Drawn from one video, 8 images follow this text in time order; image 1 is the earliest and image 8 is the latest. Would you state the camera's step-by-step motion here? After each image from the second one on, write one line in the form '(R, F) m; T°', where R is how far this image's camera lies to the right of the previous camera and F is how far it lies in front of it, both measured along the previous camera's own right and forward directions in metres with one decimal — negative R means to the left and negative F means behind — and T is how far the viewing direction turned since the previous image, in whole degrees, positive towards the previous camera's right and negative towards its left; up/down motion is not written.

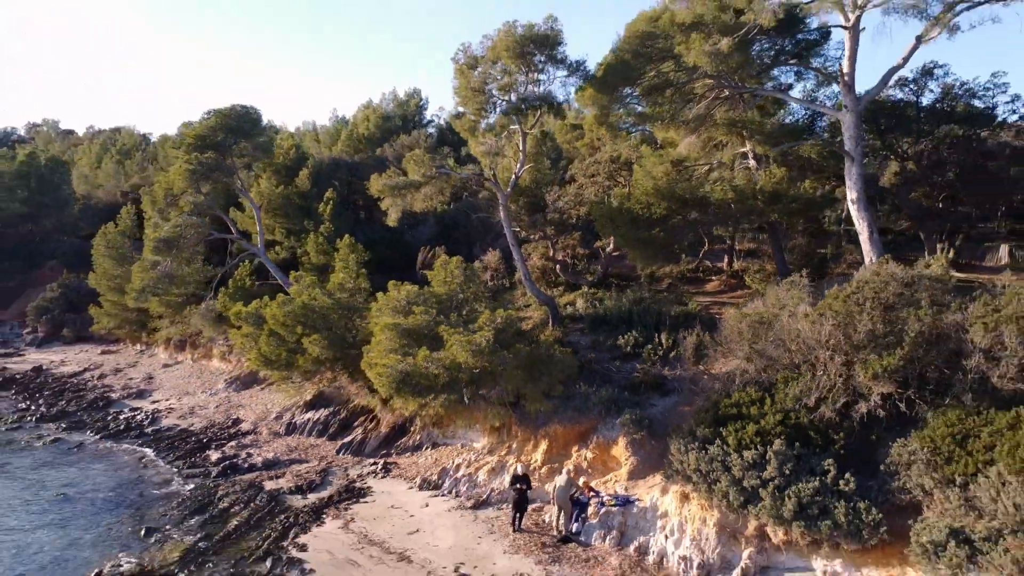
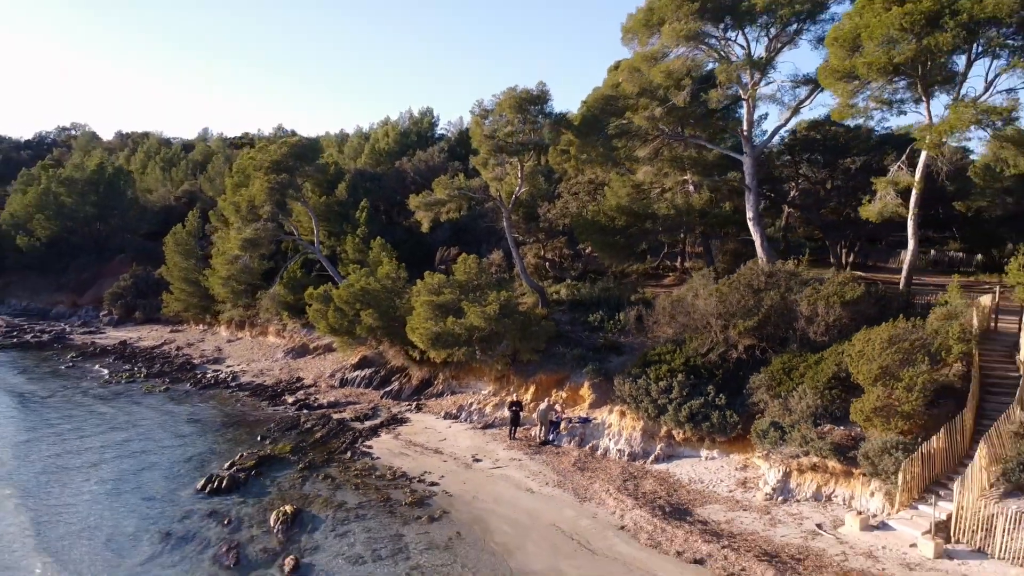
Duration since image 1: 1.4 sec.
(0.0, -6.9) m; 0°
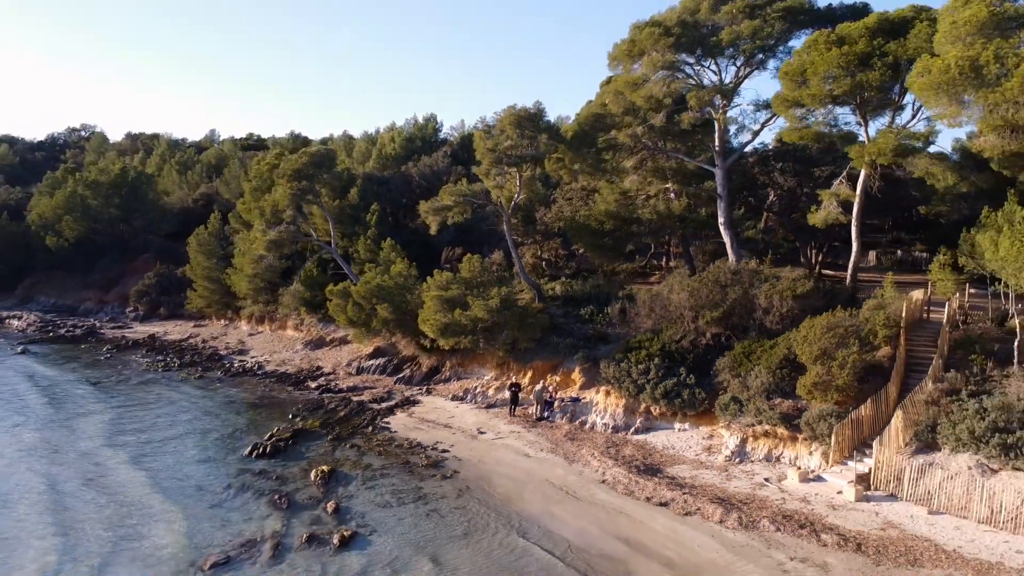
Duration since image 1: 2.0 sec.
(0.0, -3.1) m; 0°
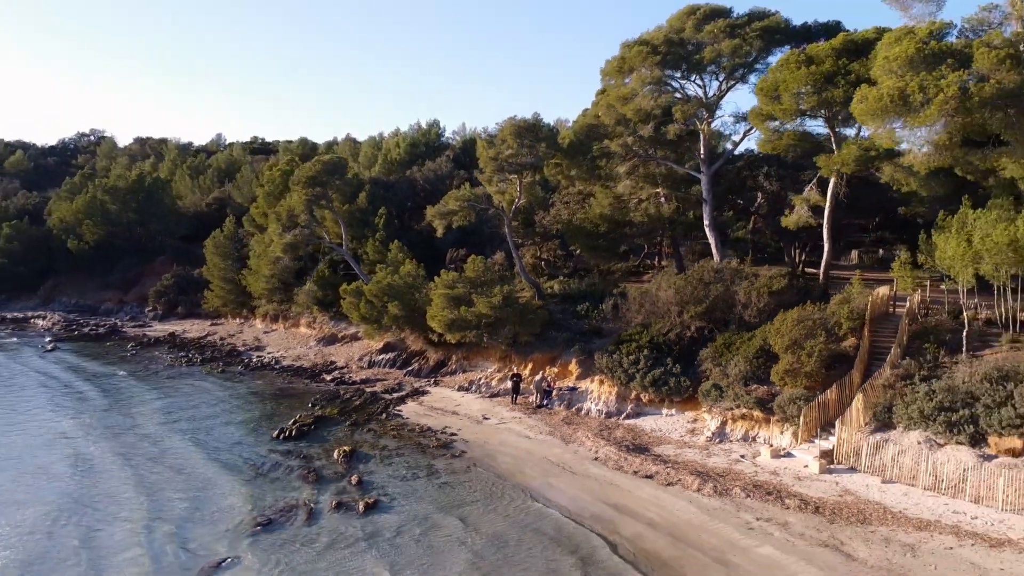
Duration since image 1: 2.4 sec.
(0.0, -2.1) m; 0°
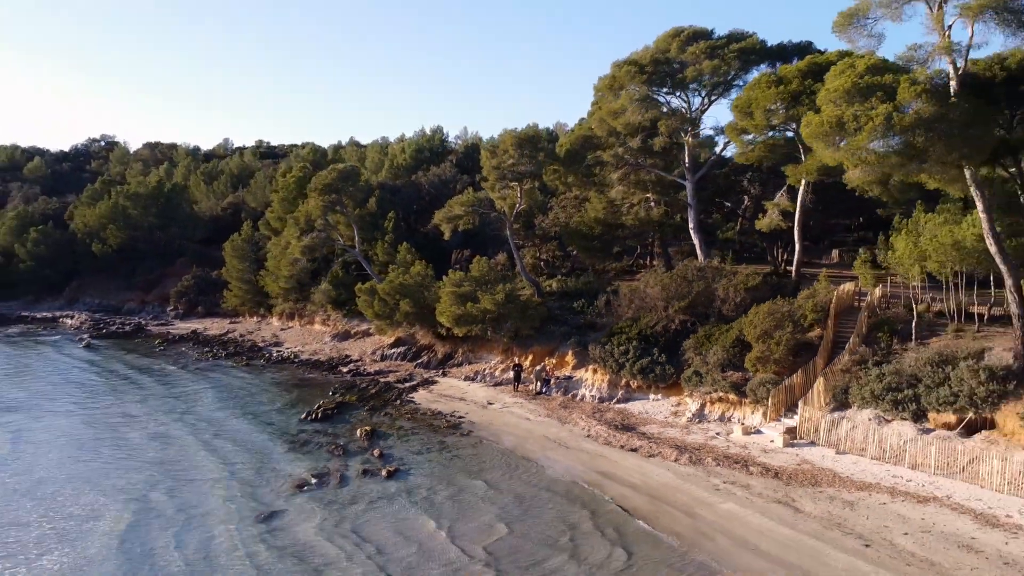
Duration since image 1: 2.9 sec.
(0.0, -2.6) m; 0°
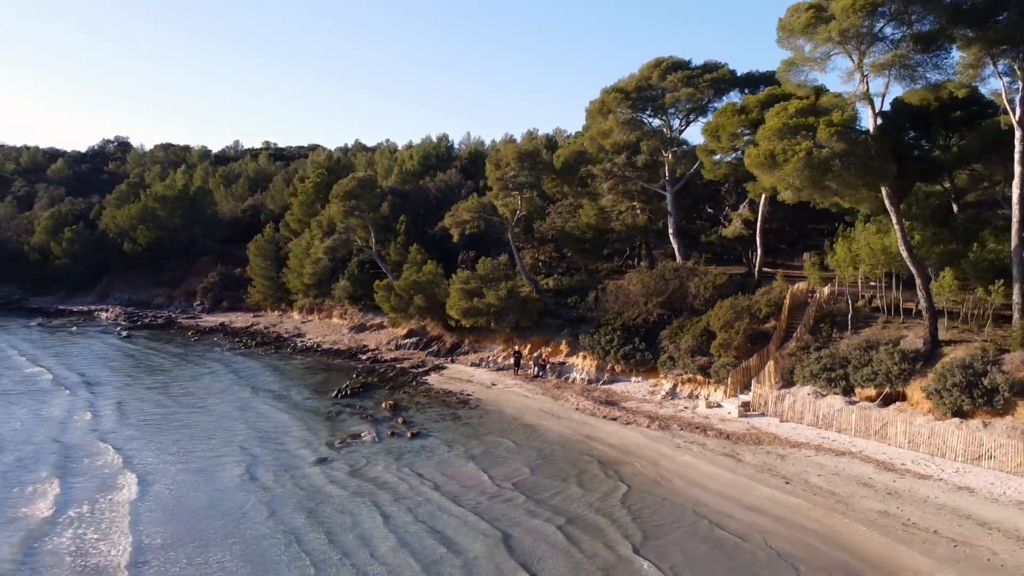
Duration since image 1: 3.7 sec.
(-0.1, -4.3) m; 0°
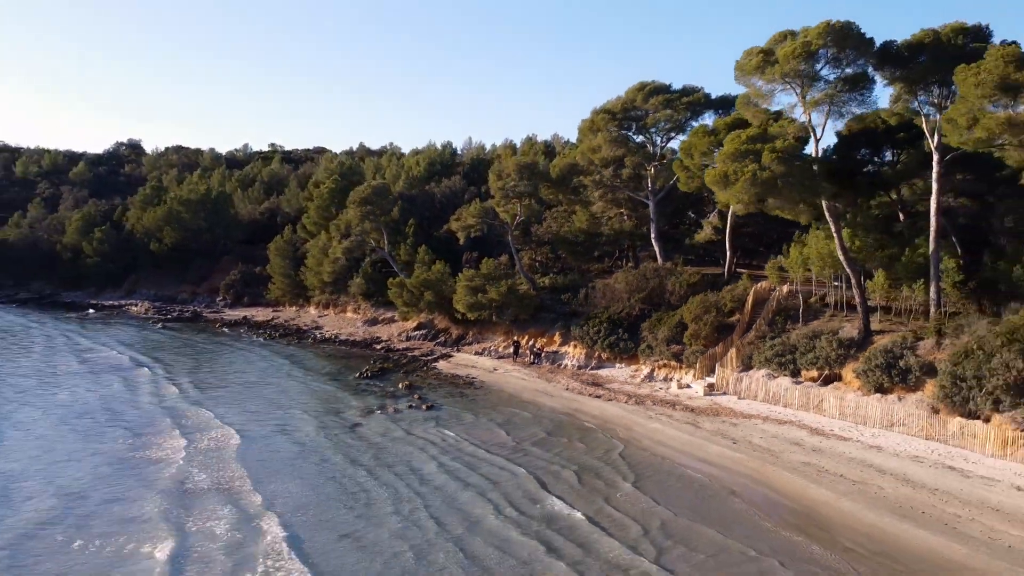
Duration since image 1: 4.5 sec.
(0.0, -4.5) m; 0°
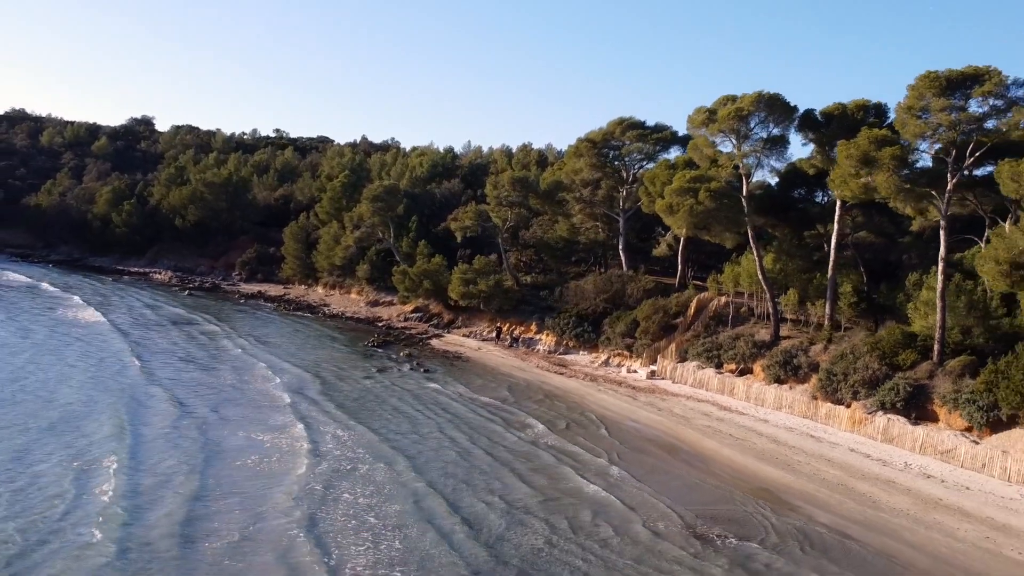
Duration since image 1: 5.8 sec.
(0.0, -7.1) m; +1°
